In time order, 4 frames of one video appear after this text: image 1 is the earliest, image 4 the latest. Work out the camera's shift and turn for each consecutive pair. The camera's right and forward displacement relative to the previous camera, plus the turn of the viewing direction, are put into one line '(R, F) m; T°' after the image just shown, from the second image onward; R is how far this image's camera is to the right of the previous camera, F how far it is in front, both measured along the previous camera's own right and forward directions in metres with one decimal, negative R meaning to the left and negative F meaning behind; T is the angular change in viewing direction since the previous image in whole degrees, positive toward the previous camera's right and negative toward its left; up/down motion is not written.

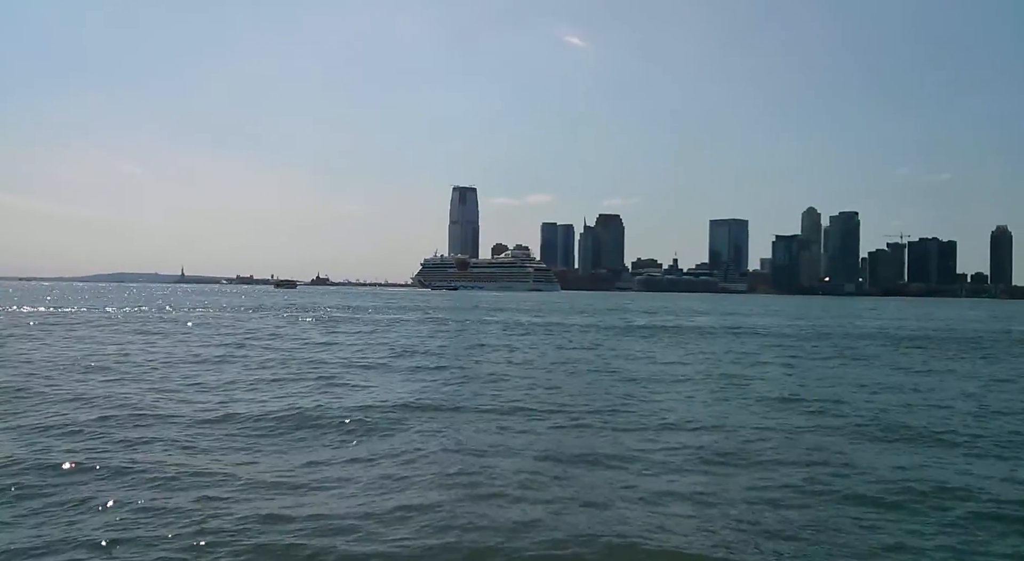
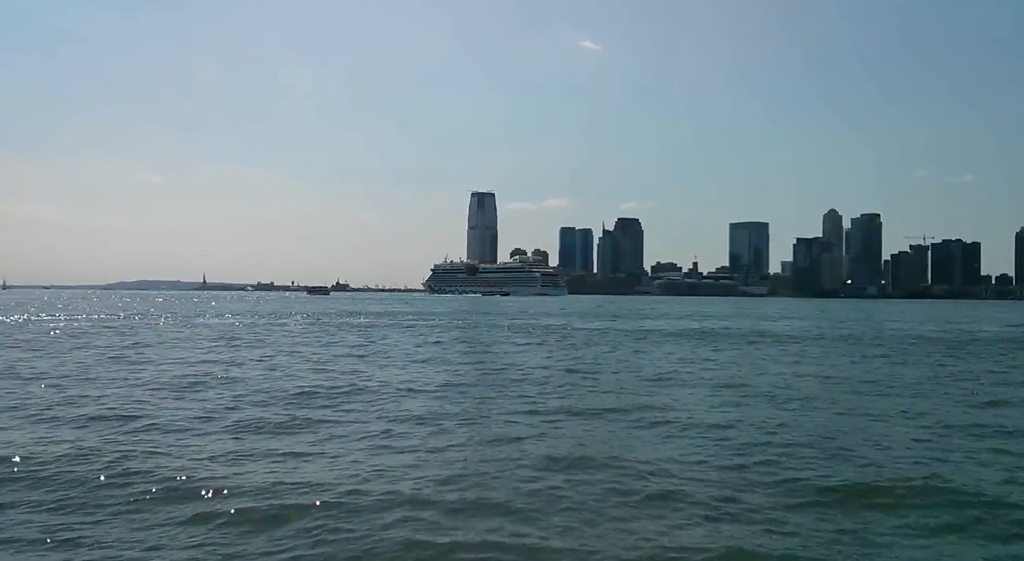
(-0.9, +0.4) m; -1°
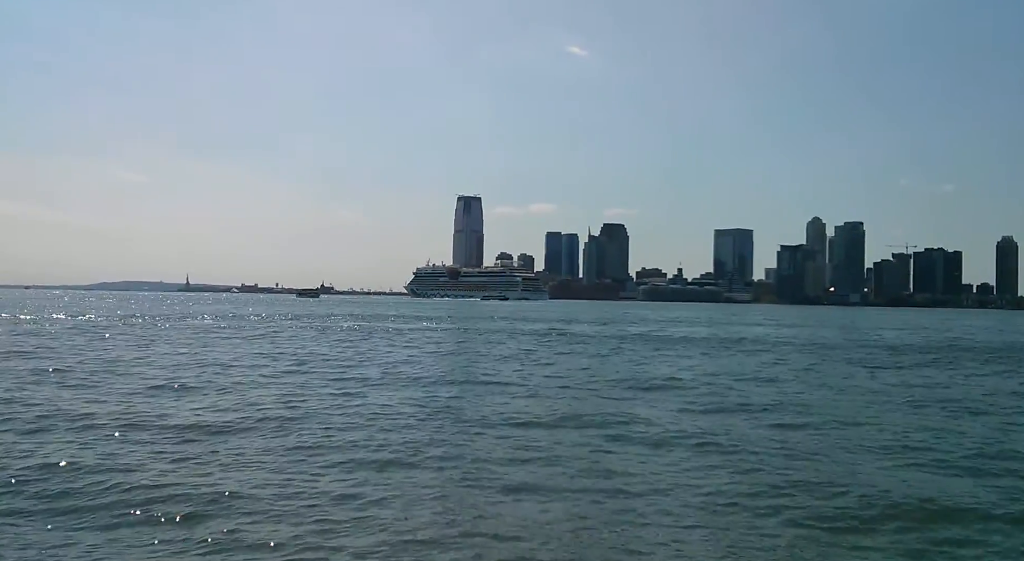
(+0.7, -0.3) m; +1°
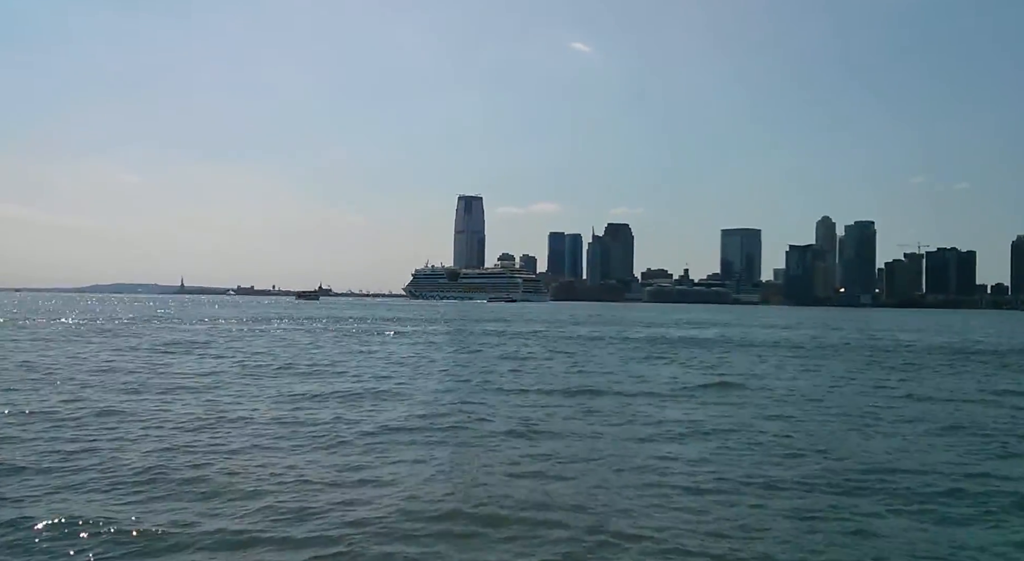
(+0.4, +2.2) m; 0°
